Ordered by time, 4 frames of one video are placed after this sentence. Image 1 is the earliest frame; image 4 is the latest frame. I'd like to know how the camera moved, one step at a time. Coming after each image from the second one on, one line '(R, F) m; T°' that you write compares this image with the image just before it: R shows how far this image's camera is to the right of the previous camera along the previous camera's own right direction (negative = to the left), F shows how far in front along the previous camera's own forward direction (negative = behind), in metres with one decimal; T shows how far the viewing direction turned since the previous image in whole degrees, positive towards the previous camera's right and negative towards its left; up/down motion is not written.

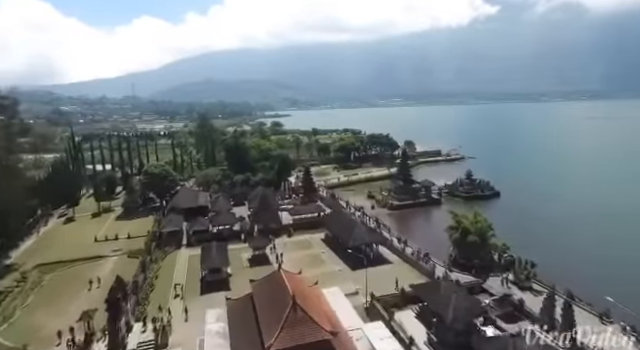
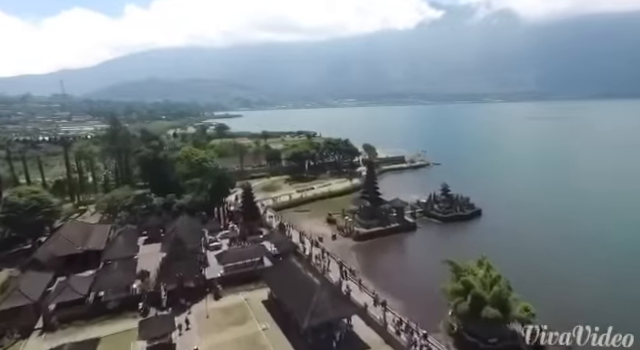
(+0.8, +8.9) m; +6°
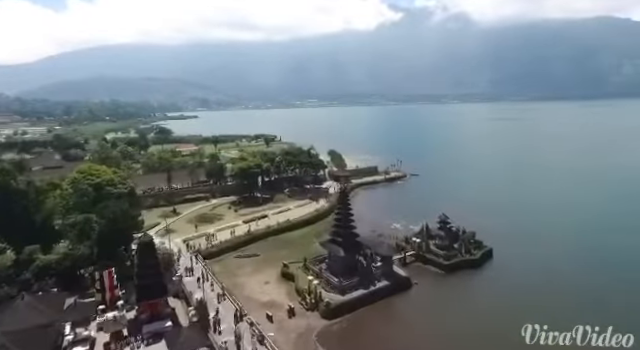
(+0.8, +10.9) m; +5°
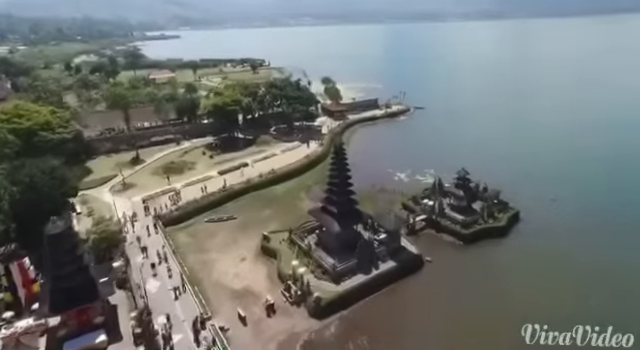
(+0.2, +5.7) m; +1°
